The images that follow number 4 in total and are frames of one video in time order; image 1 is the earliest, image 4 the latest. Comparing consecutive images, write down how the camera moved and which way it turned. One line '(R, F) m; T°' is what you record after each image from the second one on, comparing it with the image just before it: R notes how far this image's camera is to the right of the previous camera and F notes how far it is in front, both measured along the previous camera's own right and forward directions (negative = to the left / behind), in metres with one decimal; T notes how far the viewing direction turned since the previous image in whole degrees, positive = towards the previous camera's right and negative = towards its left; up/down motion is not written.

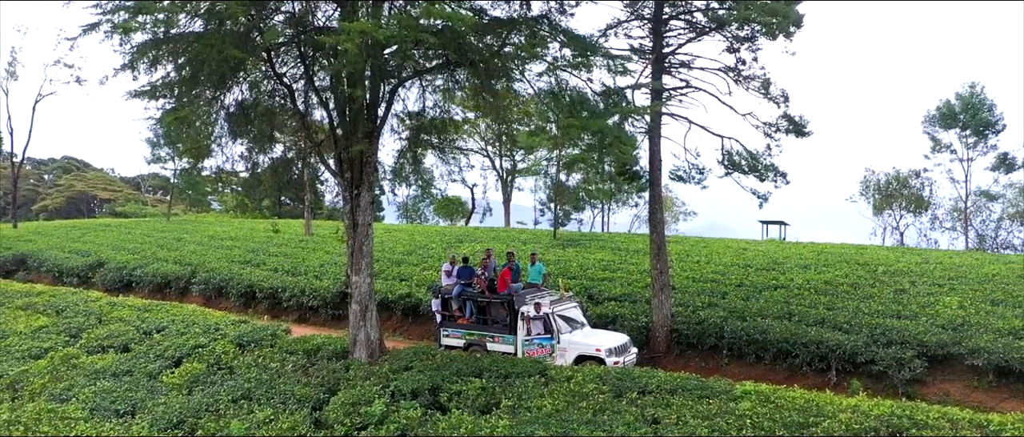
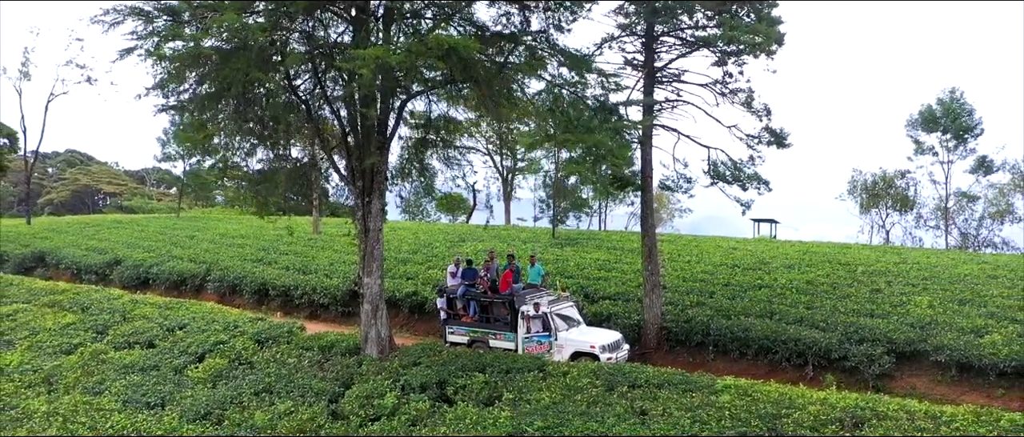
(0.0, -0.7) m; 0°
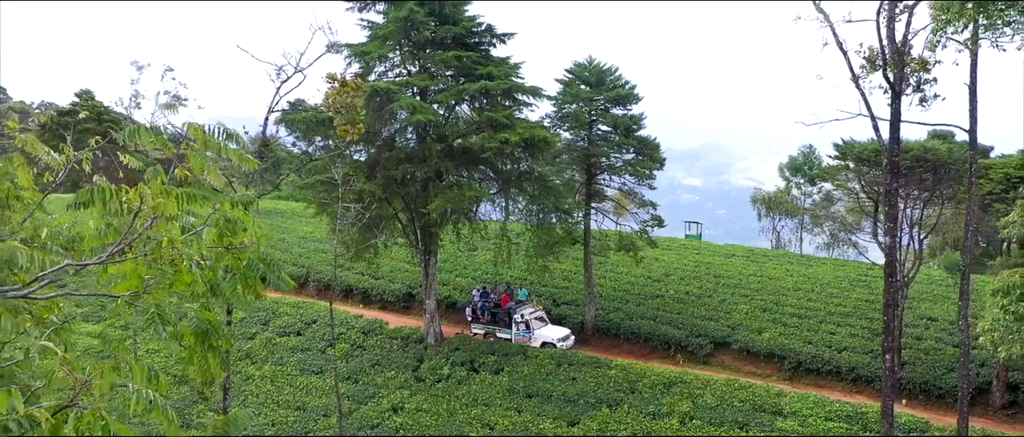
(+0.2, -8.0) m; 0°
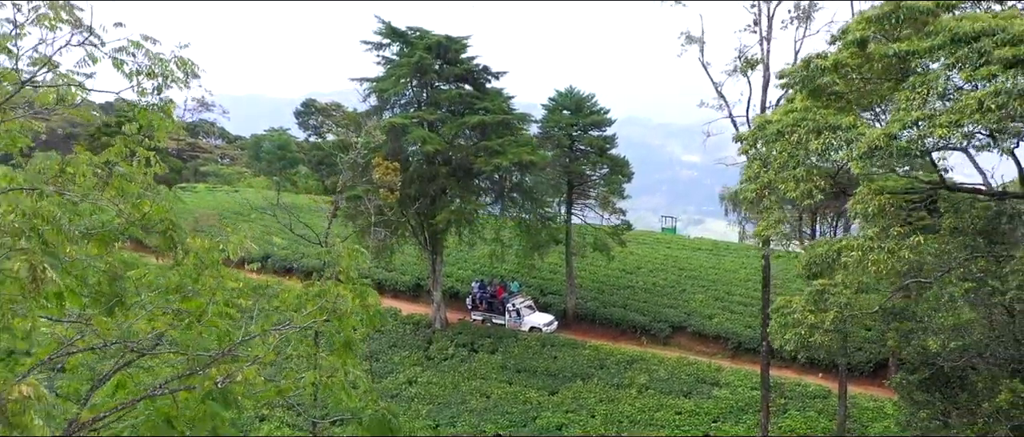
(+0.2, -3.7) m; 0°
